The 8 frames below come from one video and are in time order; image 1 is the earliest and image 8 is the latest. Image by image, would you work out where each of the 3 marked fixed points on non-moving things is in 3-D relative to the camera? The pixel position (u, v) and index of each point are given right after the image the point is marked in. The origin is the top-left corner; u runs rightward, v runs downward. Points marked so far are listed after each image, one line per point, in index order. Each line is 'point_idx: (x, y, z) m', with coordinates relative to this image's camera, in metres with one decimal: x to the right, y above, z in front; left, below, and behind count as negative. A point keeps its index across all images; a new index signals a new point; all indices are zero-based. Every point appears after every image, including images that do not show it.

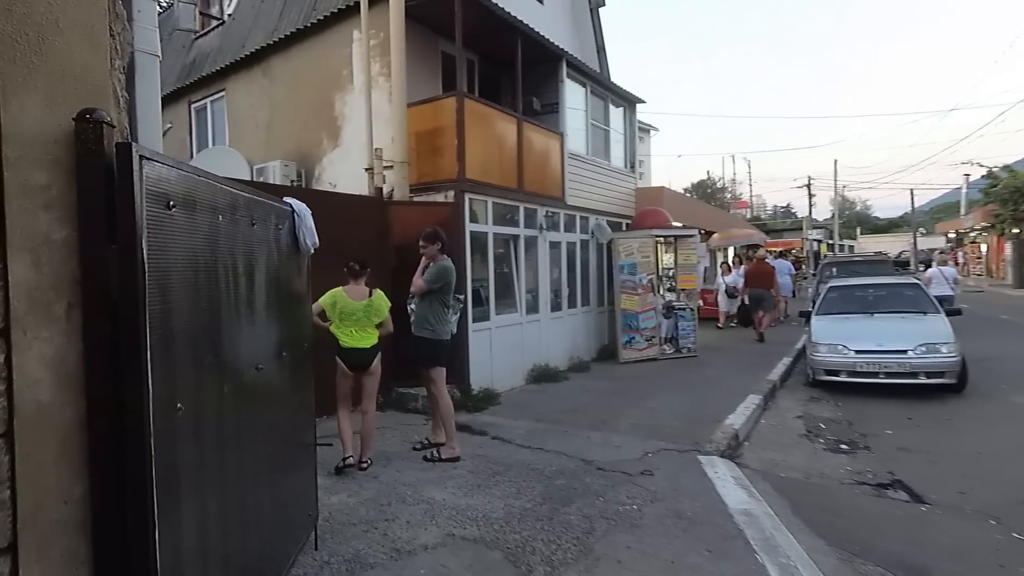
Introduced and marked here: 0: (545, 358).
0: (+0.5, -1.0, +9.9) m
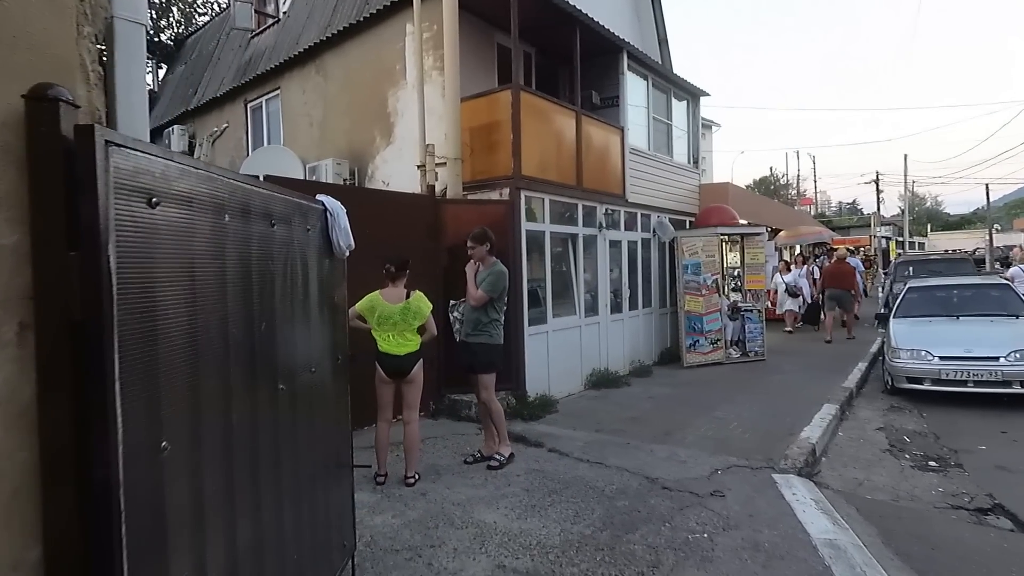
0: (+1.2, -1.0, +9.5) m
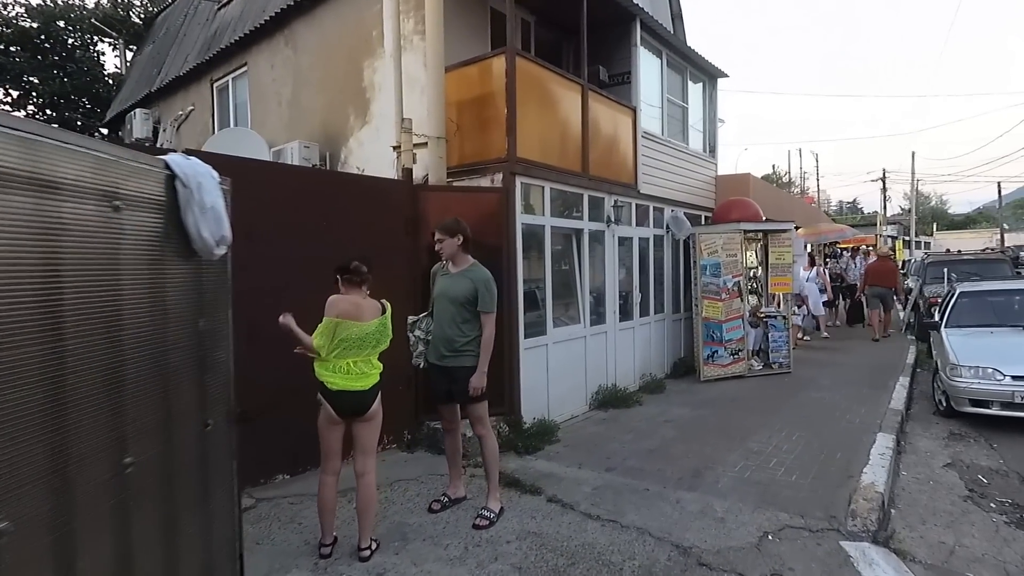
0: (+1.2, -1.0, +8.3) m
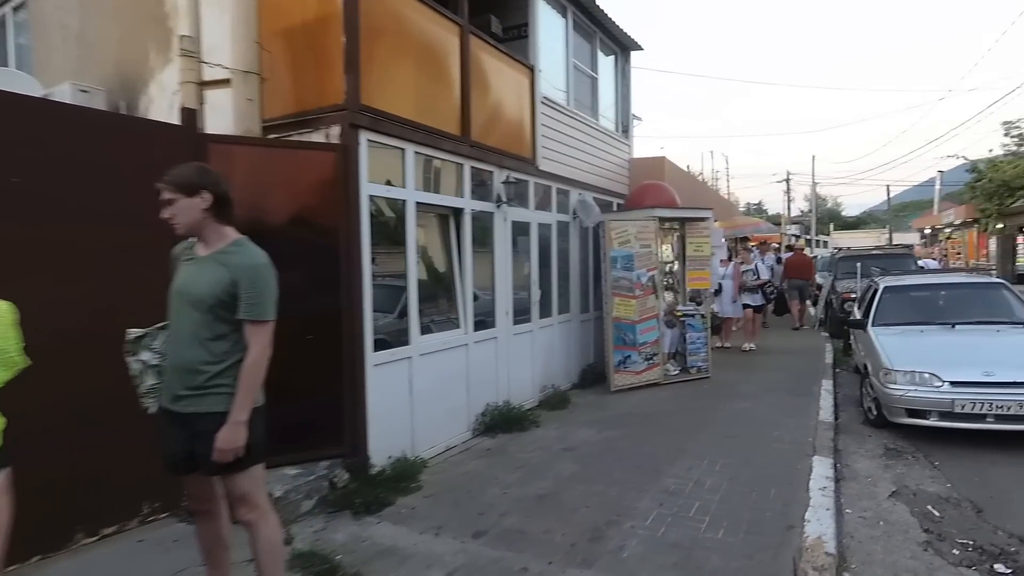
0: (-0.1, -1.0, +6.8) m
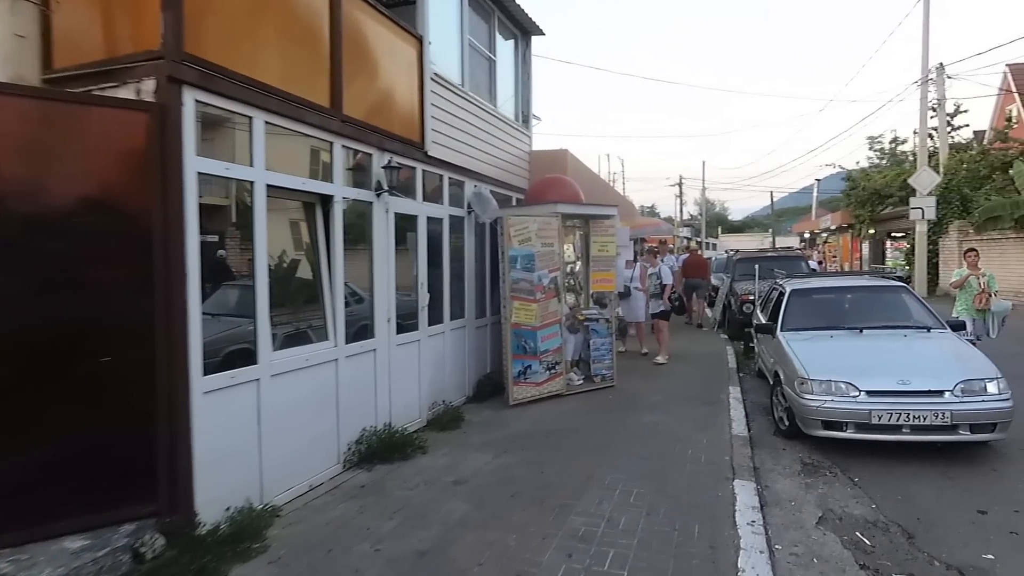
0: (-1.0, -1.0, +5.8) m
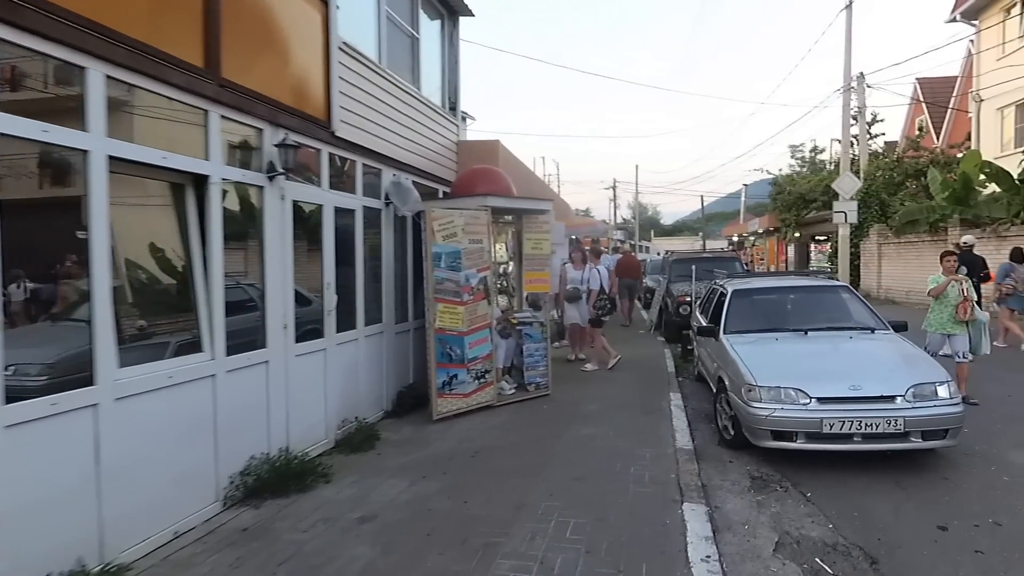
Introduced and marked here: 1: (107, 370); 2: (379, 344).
0: (-1.6, -1.0, +5.0) m
1: (-1.9, -0.4, +3.3) m
2: (-1.2, -0.6, +7.1) m
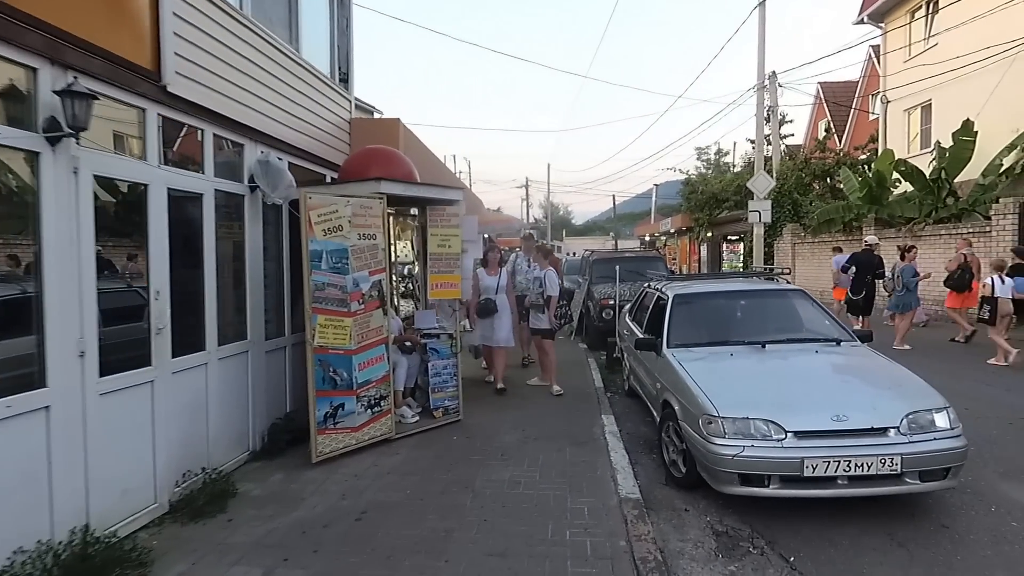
0: (-2.1, -1.1, +3.4) m
1: (-2.2, -0.4, +1.7) m
2: (-2.0, -0.6, +5.5) m
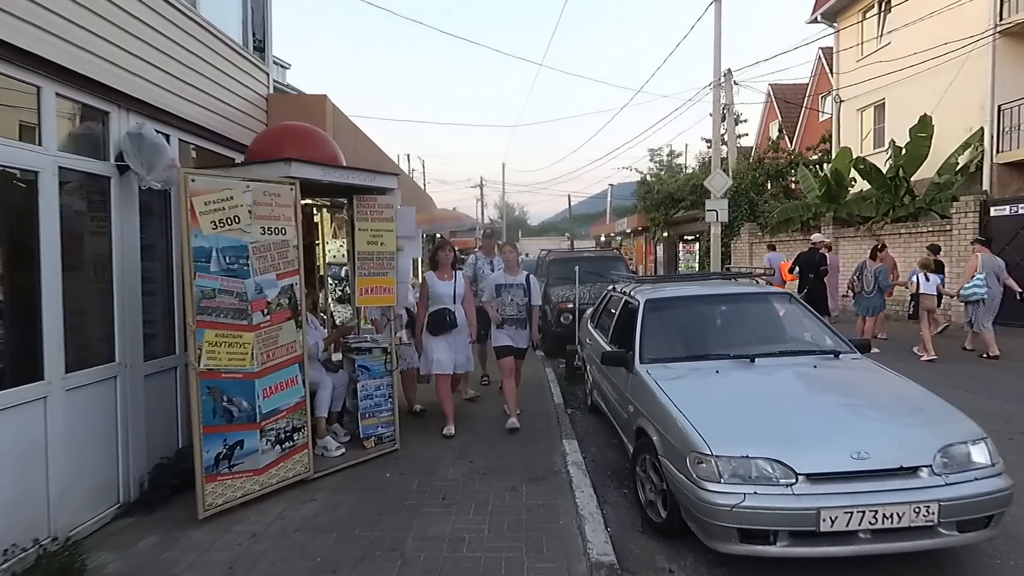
0: (-2.3, -1.1, +2.2) m
1: (-2.3, -0.5, +0.5) m
2: (-2.4, -0.7, +4.3) m
